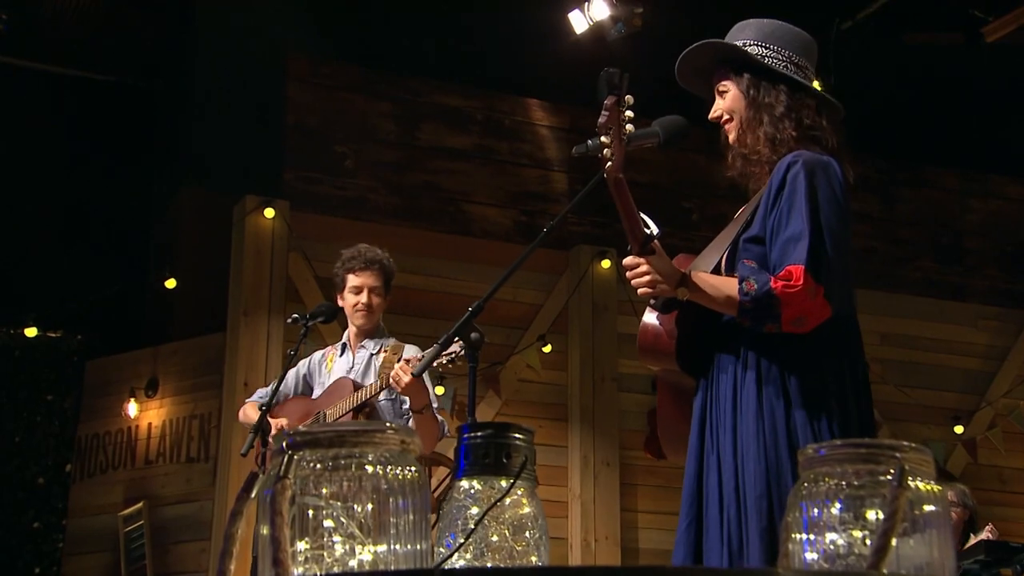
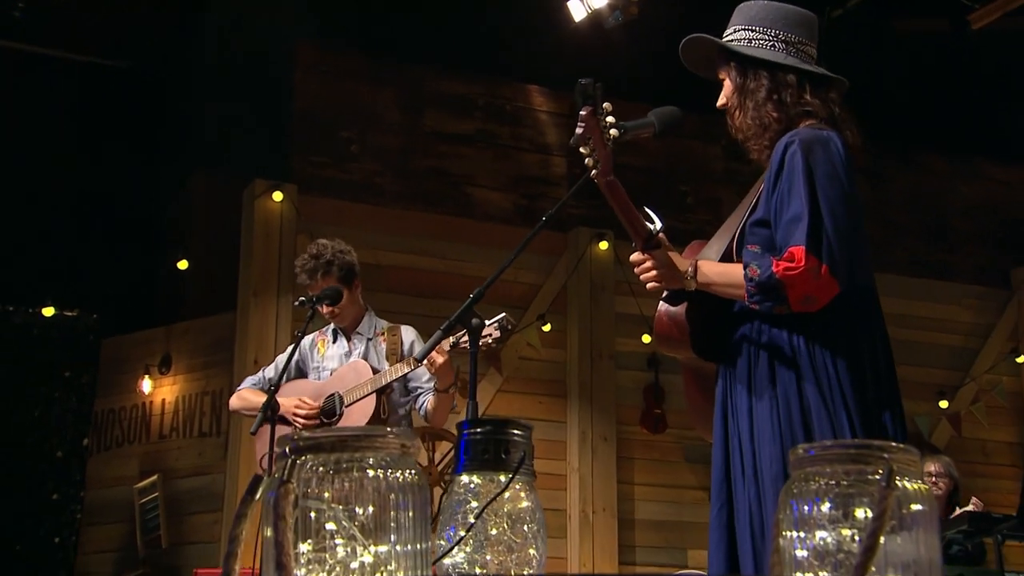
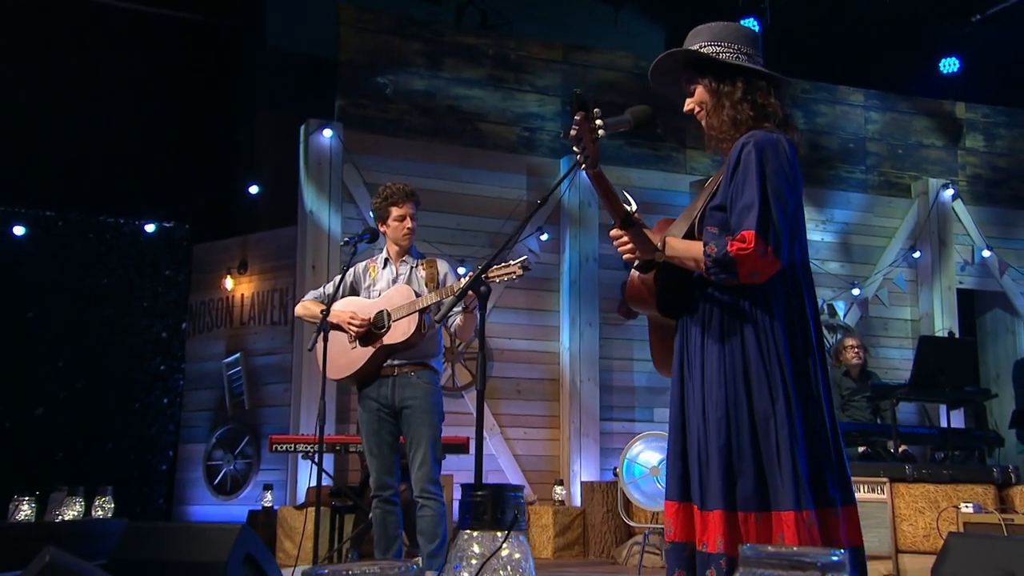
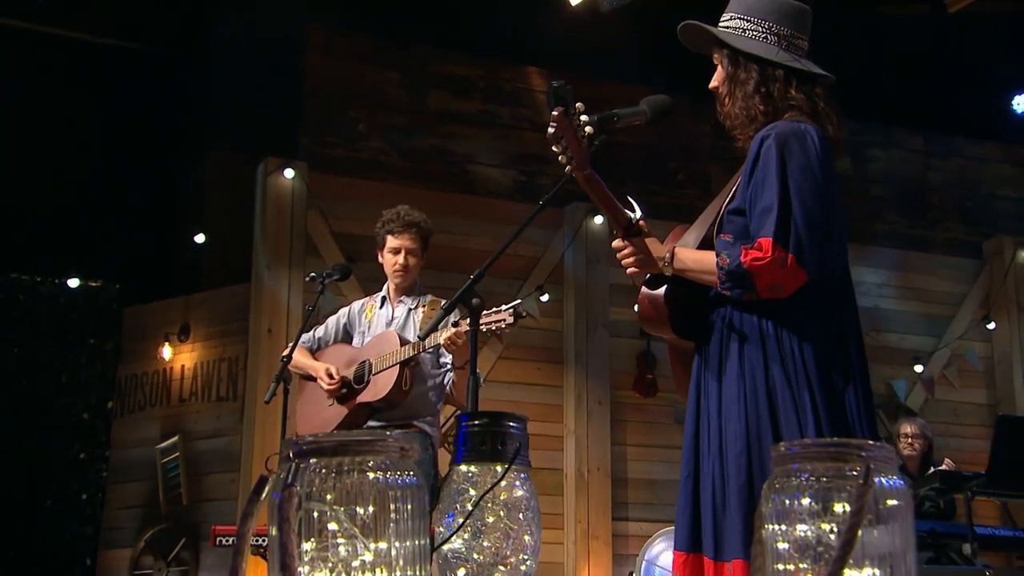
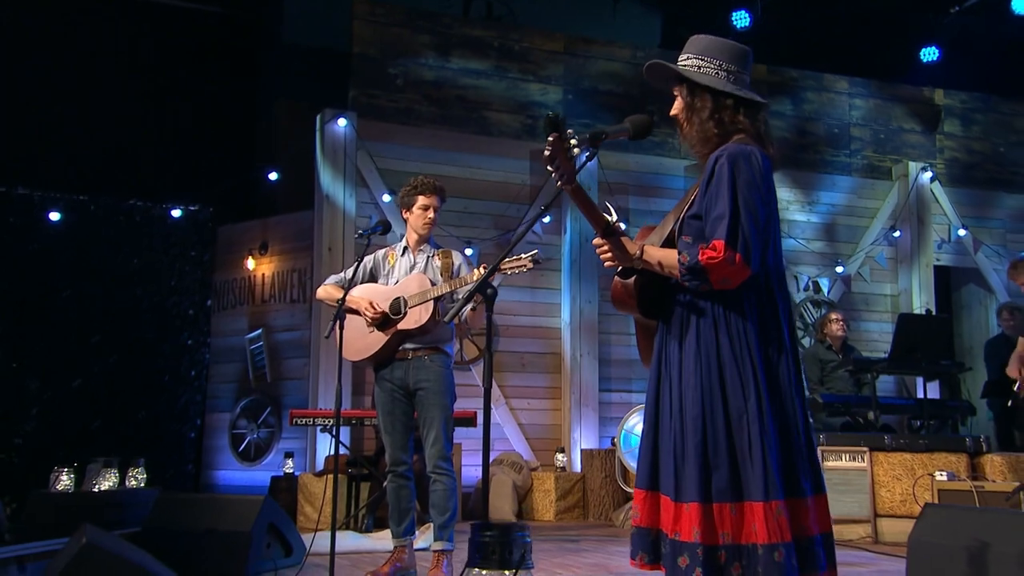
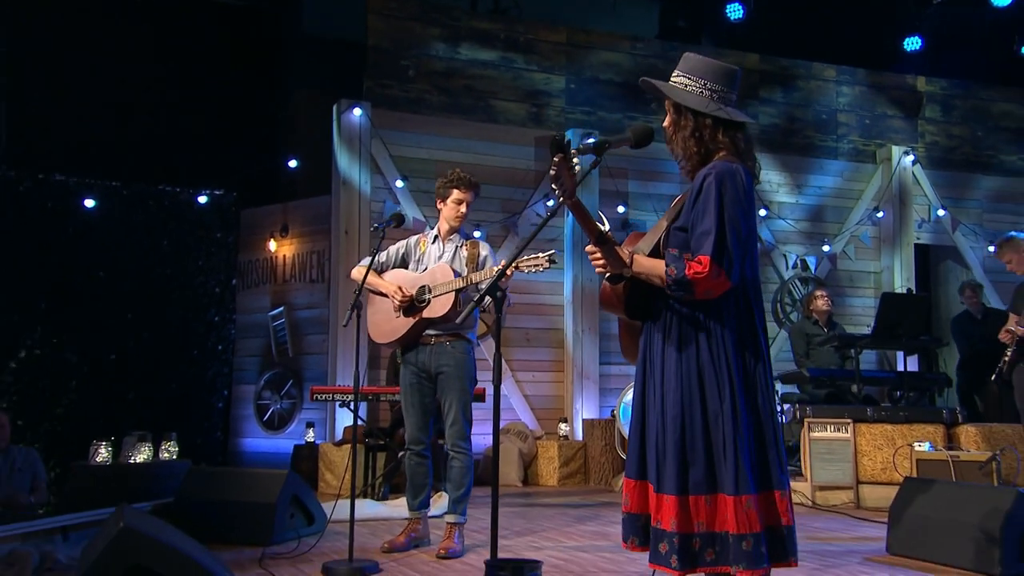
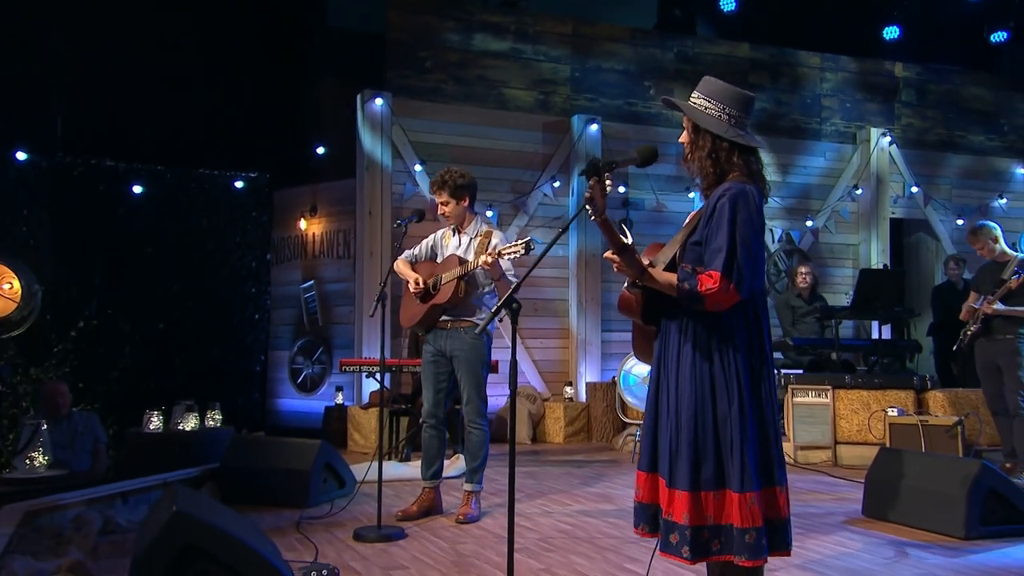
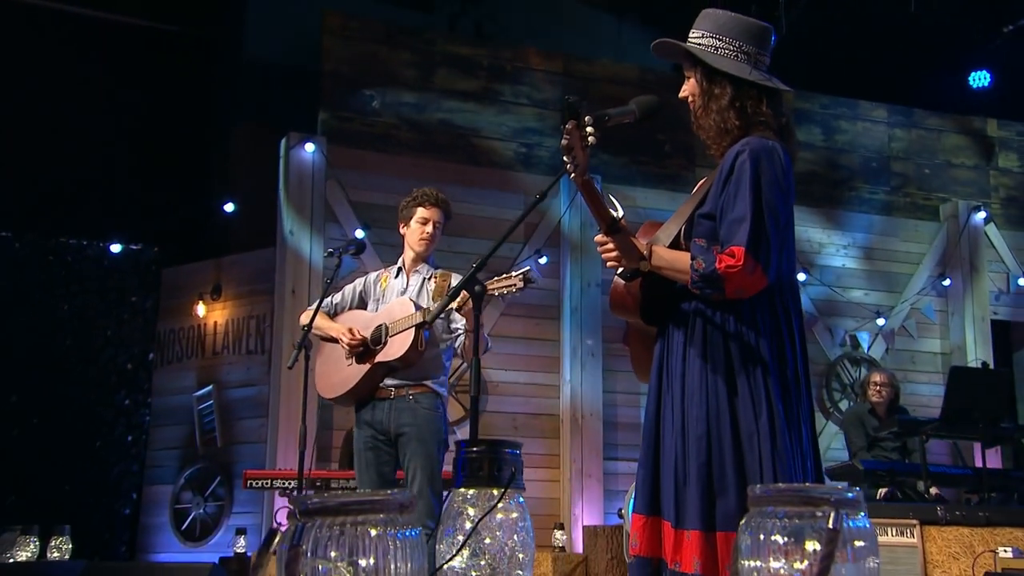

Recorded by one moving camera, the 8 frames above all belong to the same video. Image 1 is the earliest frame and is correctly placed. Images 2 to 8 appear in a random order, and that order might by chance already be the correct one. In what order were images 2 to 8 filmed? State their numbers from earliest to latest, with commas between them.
2, 4, 8, 3, 5, 6, 7
